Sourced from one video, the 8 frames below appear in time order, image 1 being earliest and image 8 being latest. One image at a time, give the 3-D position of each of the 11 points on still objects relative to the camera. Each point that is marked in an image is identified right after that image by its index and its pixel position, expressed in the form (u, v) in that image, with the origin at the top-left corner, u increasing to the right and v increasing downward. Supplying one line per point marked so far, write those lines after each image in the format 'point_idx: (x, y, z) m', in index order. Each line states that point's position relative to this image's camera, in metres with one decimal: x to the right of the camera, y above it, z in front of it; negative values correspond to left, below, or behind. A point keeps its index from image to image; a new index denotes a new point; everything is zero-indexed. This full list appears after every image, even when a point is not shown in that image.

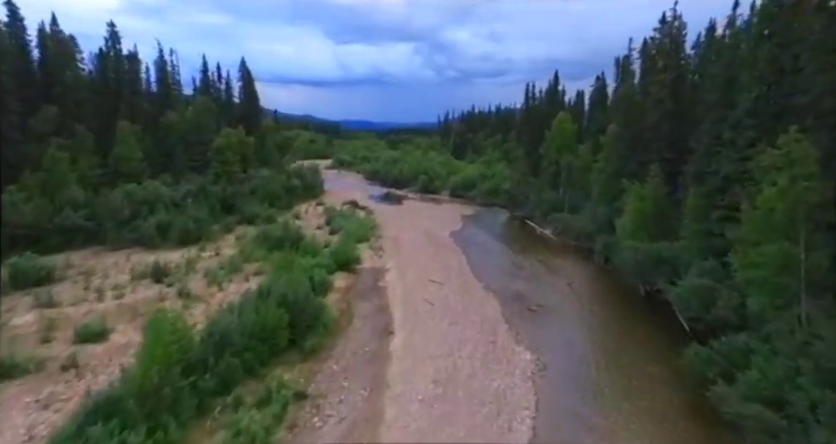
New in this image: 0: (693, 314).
0: (+11.4, -3.8, +17.8) m
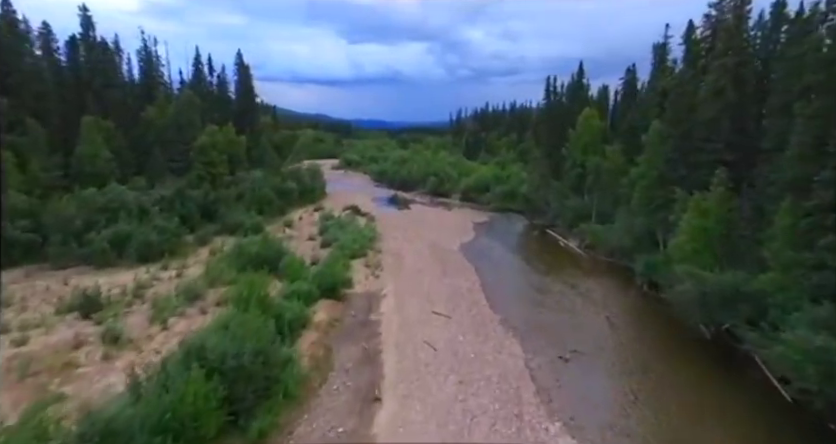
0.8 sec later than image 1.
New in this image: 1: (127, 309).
0: (+11.2, -4.7, +12.5) m
1: (-12.1, -3.6, +18.0) m
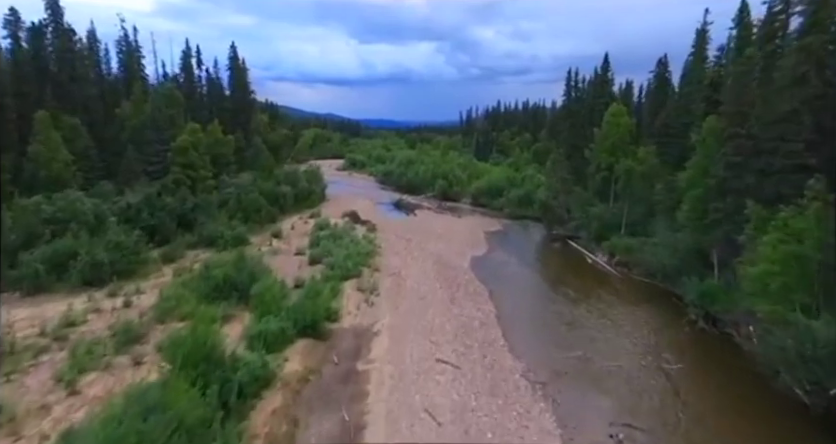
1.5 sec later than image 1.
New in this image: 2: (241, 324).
0: (+11.0, -5.6, +7.7) m
1: (-12.1, -4.4, +13.7) m
2: (-7.2, -4.1, +17.7) m
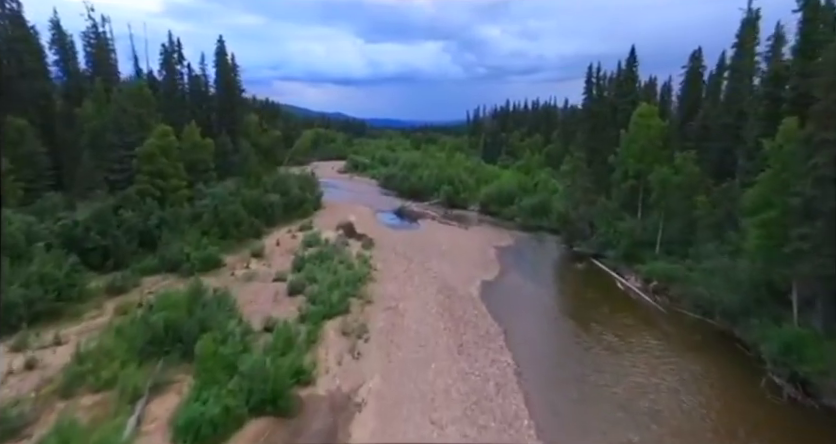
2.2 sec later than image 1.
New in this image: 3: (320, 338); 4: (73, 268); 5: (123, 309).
0: (+10.8, -6.8, +2.9) m
1: (-12.3, -5.5, +9.2) m
2: (-7.4, -5.3, +13.2) m
3: (-4.1, -4.7, +18.2) m
4: (-15.6, -2.1, +19.6) m
5: (-12.7, -3.7, +18.6) m
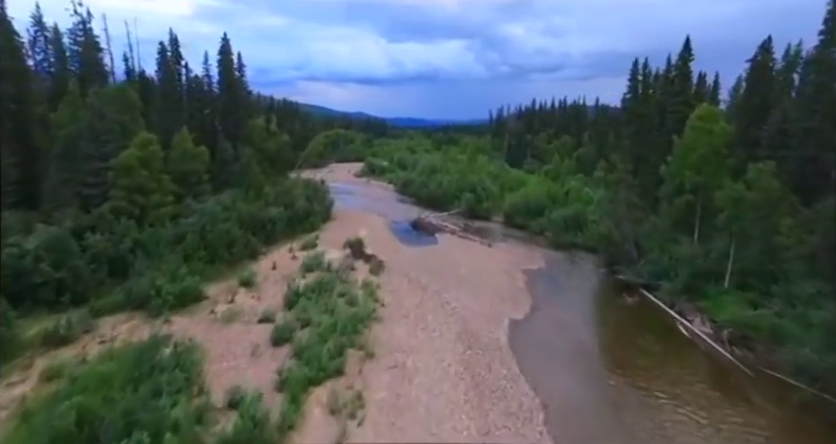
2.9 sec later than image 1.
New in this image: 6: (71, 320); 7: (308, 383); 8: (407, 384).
0: (+10.4, -8.4, -2.2) m
1: (-12.4, -6.9, +5.2) m
2: (-7.3, -6.7, +8.9) m
3: (-3.7, -6.2, +13.7) m
4: (-15.2, -3.4, +15.7) m
5: (-12.3, -5.0, +14.6) m
6: (-14.7, -4.1, +18.3) m
7: (-4.0, -5.8, +15.7) m
8: (-0.5, -6.0, +16.1) m
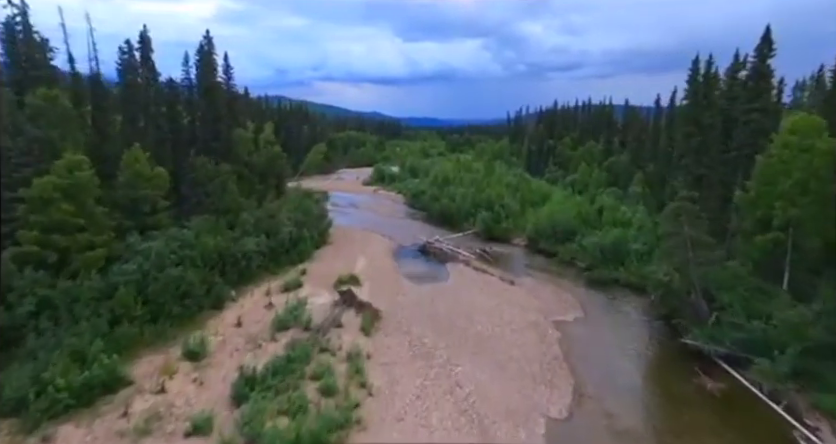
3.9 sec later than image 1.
0: (+9.5, -10.7, -9.1) m
1: (-13.0, -9.2, -0.9) m
2: (-7.8, -9.0, +2.6) m
3: (-4.1, -8.5, +7.3) m
4: (-15.5, -5.7, +9.6) m
5: (-12.6, -7.3, +8.5) m
6: (-14.9, -6.4, +12.2) m
7: (-4.2, -8.1, +9.2) m
8: (-0.7, -8.3, +9.5) m
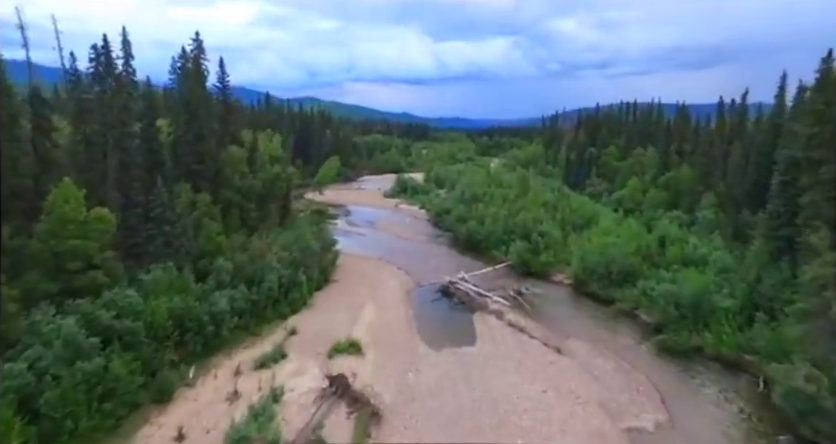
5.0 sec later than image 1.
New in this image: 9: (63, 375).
0: (+7.8, -13.5, -16.8) m
1: (-14.1, -11.8, -7.2) m
2: (-8.6, -11.7, -4.0) m
3: (-4.6, -11.2, +0.4) m
4: (-15.8, -8.3, +3.5) m
5: (-13.1, -10.0, +2.2) m
6: (-15.1, -9.0, +6.1) m
7: (-4.7, -10.9, +2.4) m
8: (-1.1, -11.1, +2.4) m
9: (-12.4, -5.4, +15.3) m
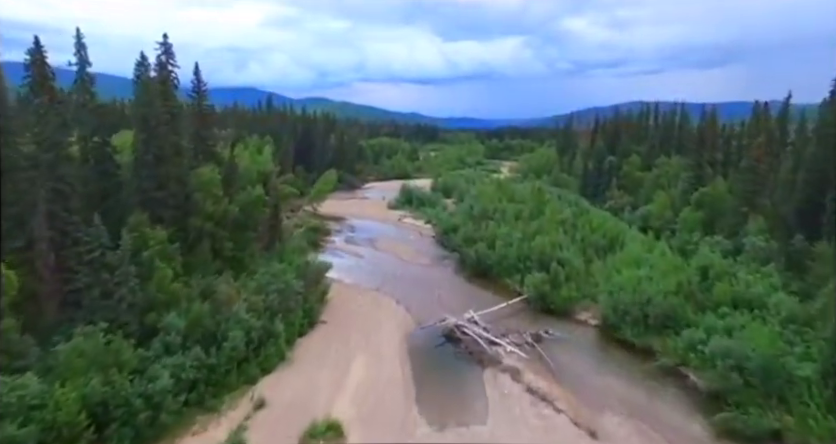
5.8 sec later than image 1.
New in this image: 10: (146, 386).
0: (+6.8, -15.7, -22.2) m
1: (-14.9, -14.0, -12.1) m
2: (-9.4, -13.9, -9.1) m
3: (-5.3, -13.4, -4.7) m
4: (-16.4, -10.5, -1.4) m
5: (-13.7, -12.2, -2.8) m
6: (-15.7, -11.2, +1.2) m
7: (-5.3, -13.1, -2.7) m
8: (-1.8, -13.3, -2.7) m
9: (-12.8, -7.6, +10.4) m
10: (-11.0, -6.3, +17.4) m
